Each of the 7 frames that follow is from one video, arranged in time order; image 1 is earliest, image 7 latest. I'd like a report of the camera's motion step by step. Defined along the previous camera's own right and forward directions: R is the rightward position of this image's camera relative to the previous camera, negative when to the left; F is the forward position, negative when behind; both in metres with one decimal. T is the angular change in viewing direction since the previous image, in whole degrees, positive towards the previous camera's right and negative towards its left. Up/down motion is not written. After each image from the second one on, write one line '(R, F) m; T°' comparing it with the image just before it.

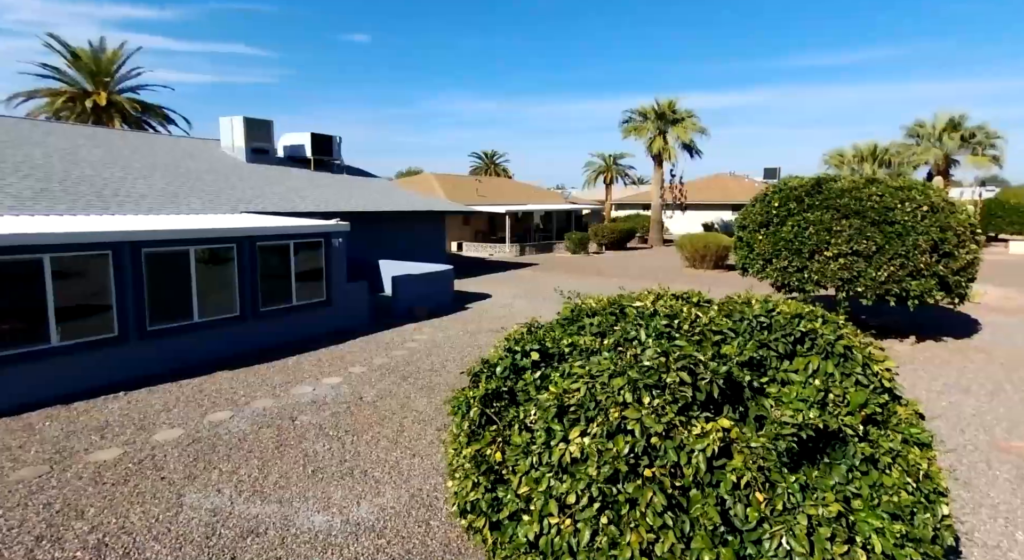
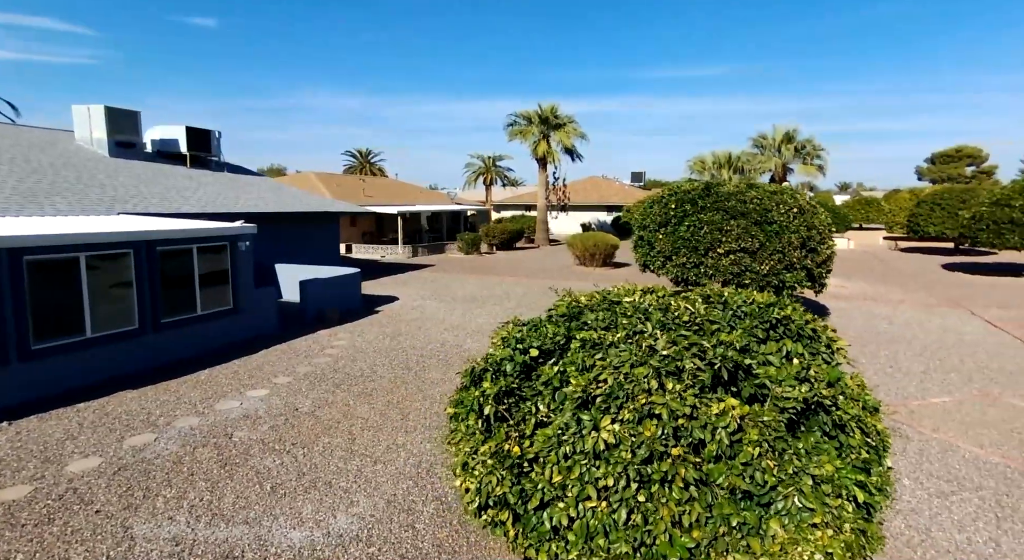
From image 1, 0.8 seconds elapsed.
(-0.9, 0.0) m; +12°
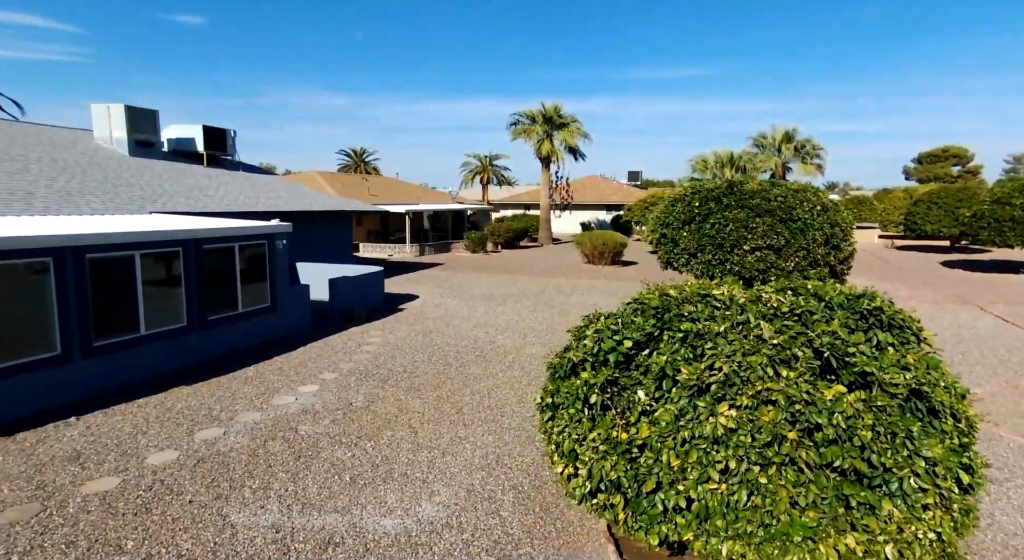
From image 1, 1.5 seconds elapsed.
(-0.8, -0.2) m; +1°
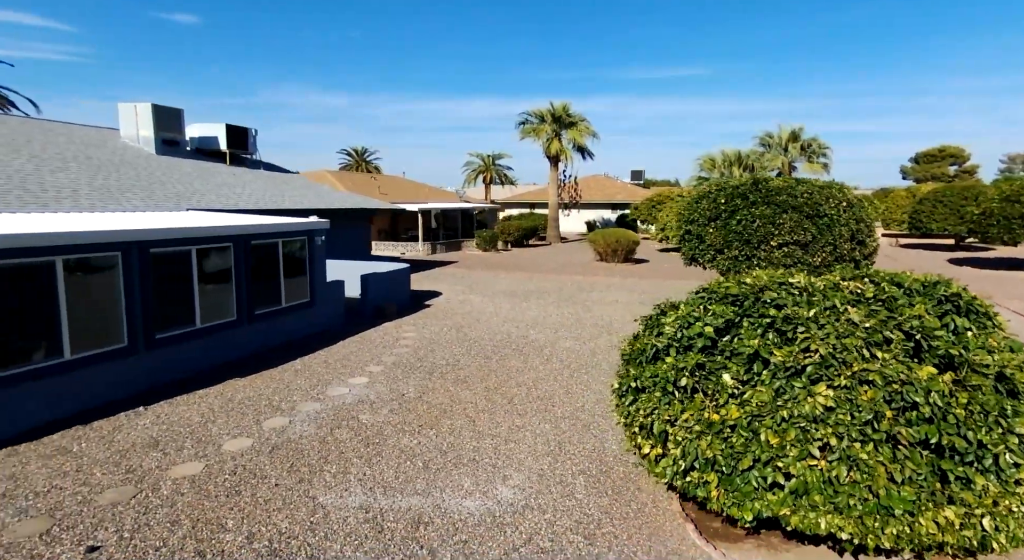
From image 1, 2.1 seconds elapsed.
(-0.7, -0.2) m; 0°
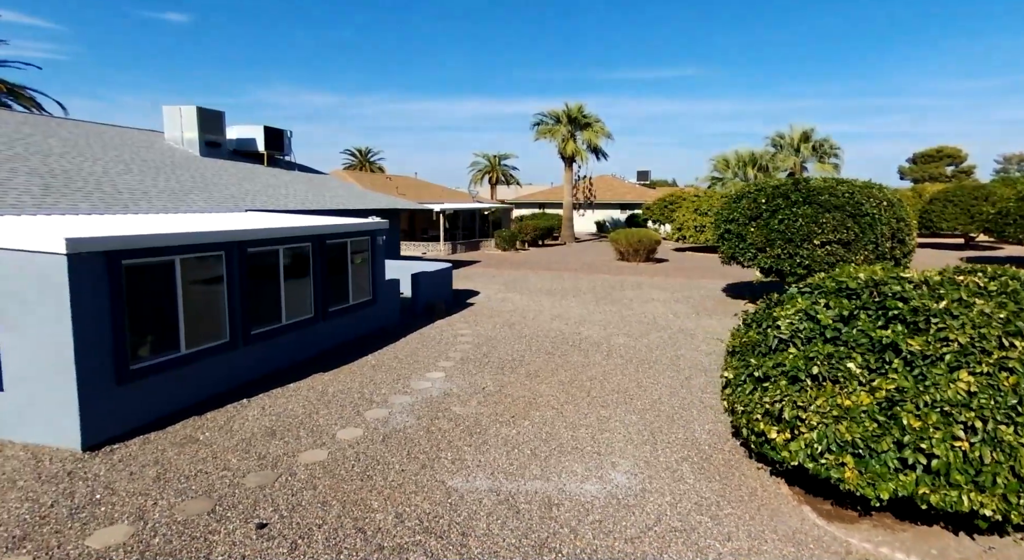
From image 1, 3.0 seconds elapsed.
(-1.1, -0.3) m; 0°
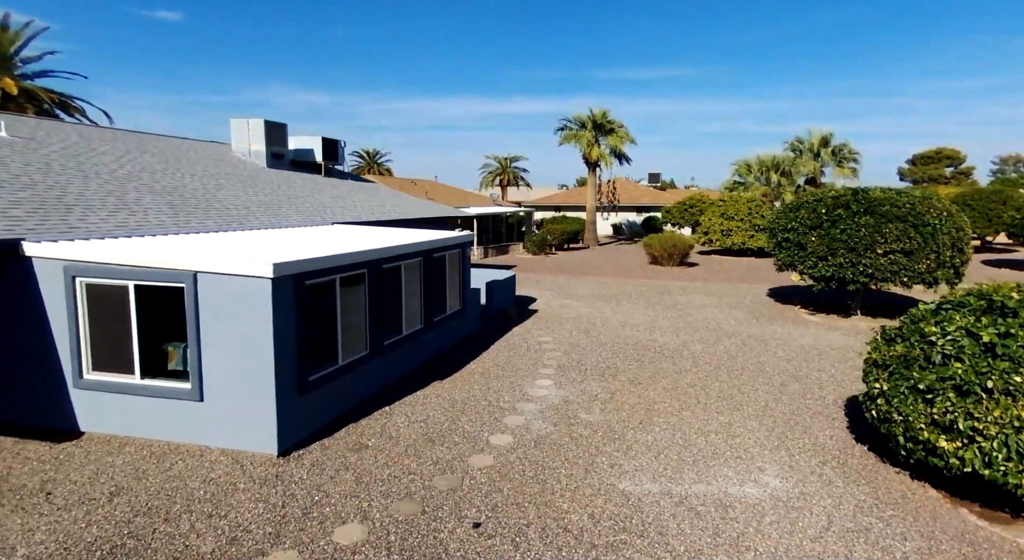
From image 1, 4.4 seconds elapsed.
(-1.7, -0.5) m; -1°
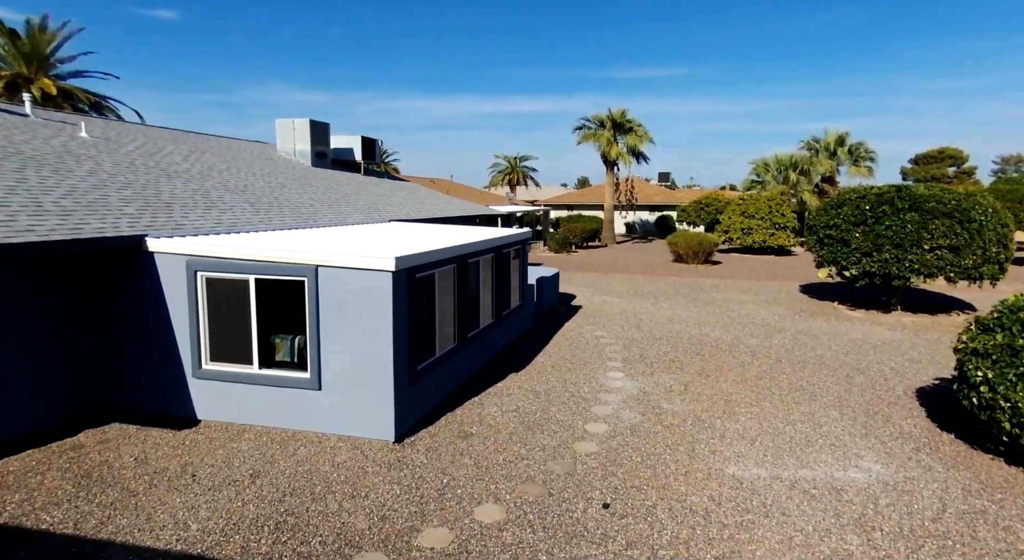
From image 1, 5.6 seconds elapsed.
(-1.2, -0.2) m; -1°
